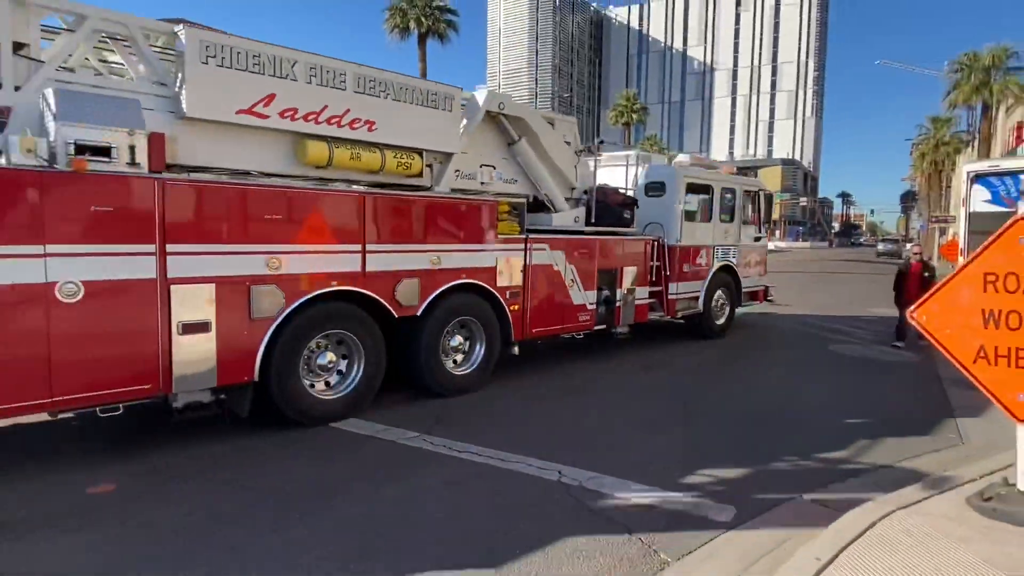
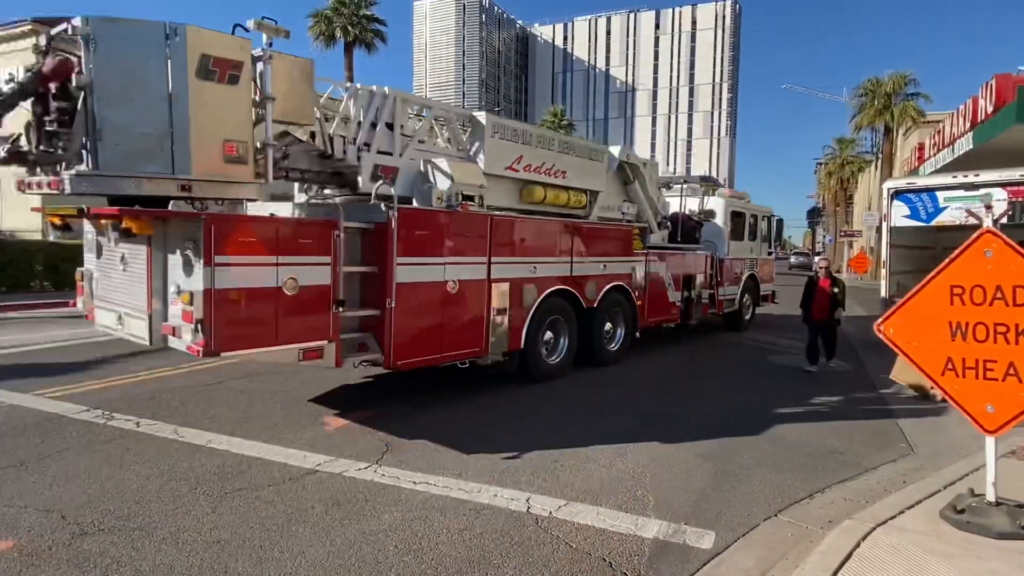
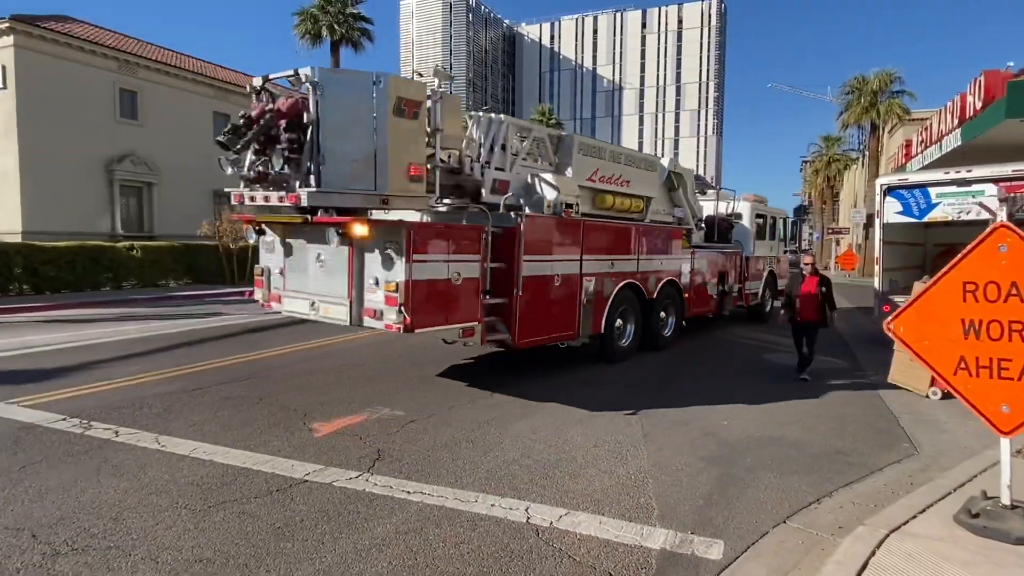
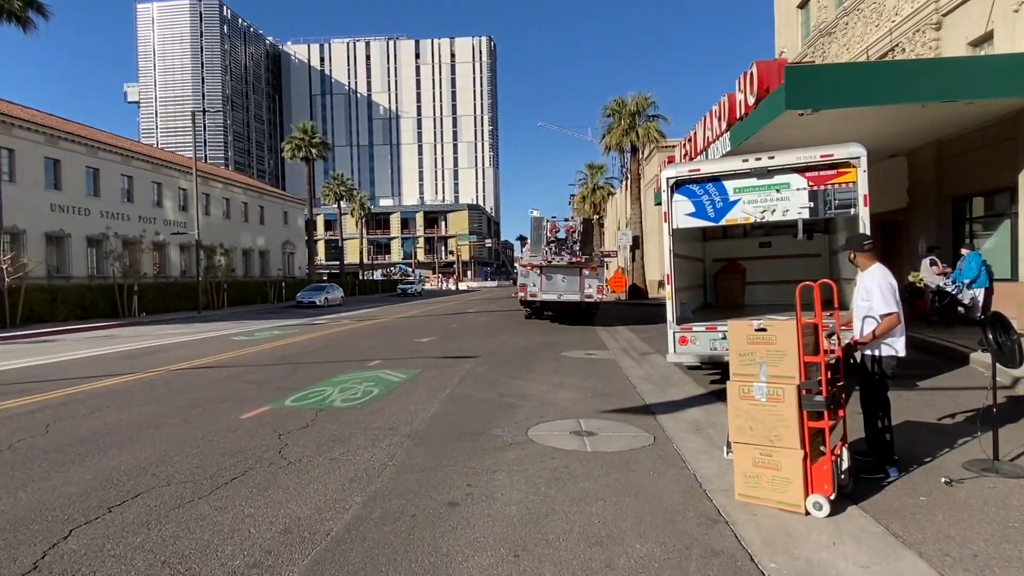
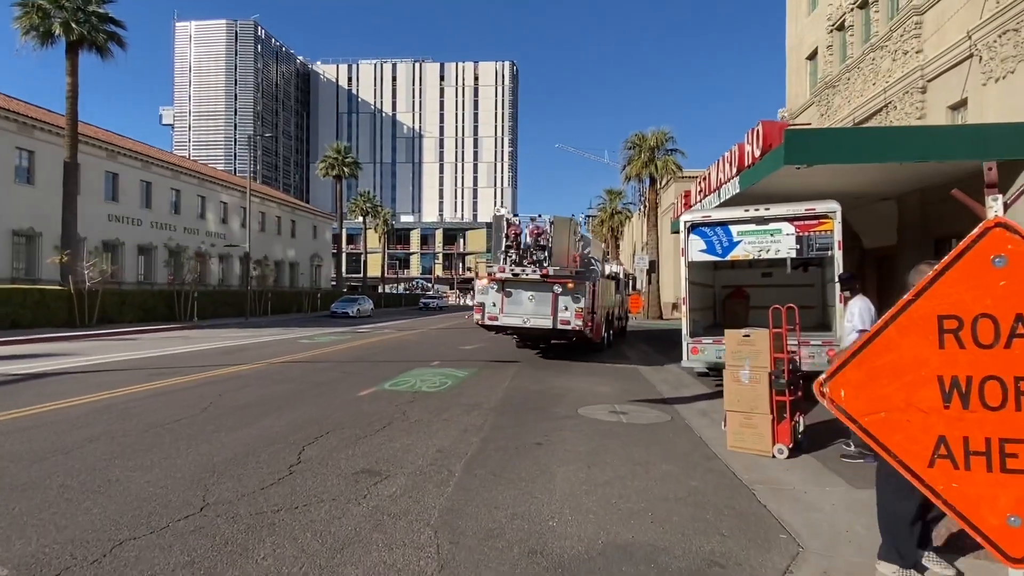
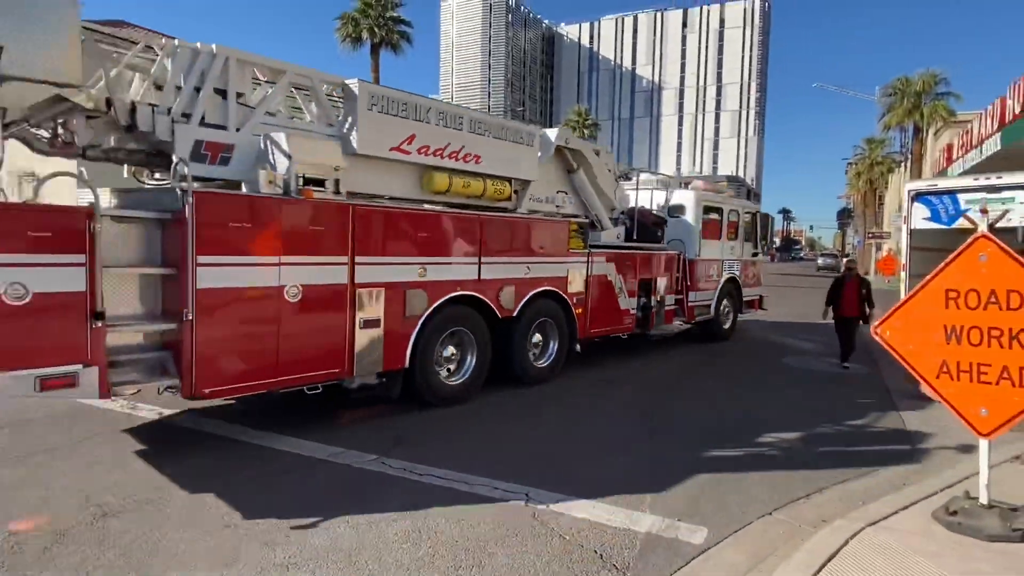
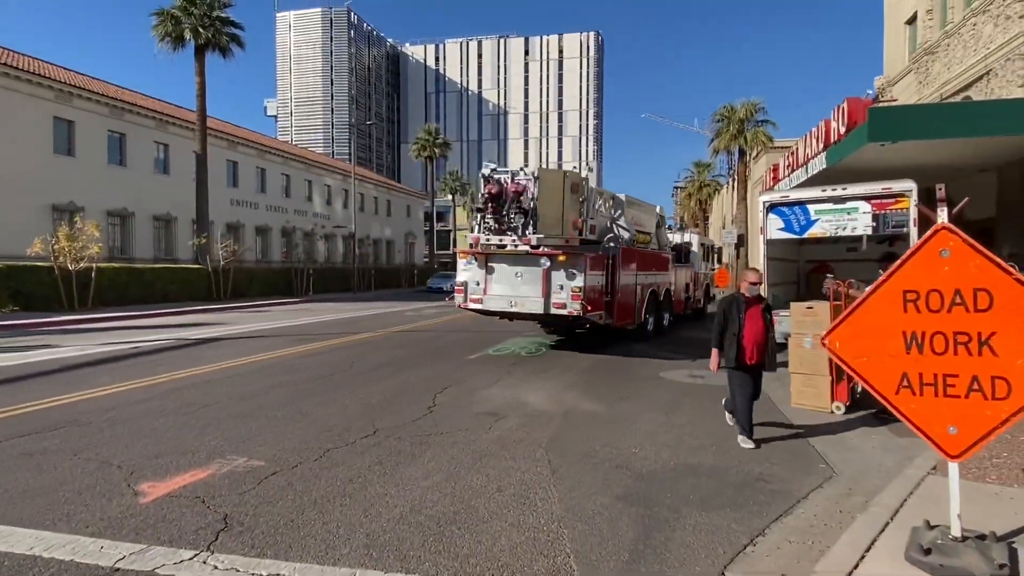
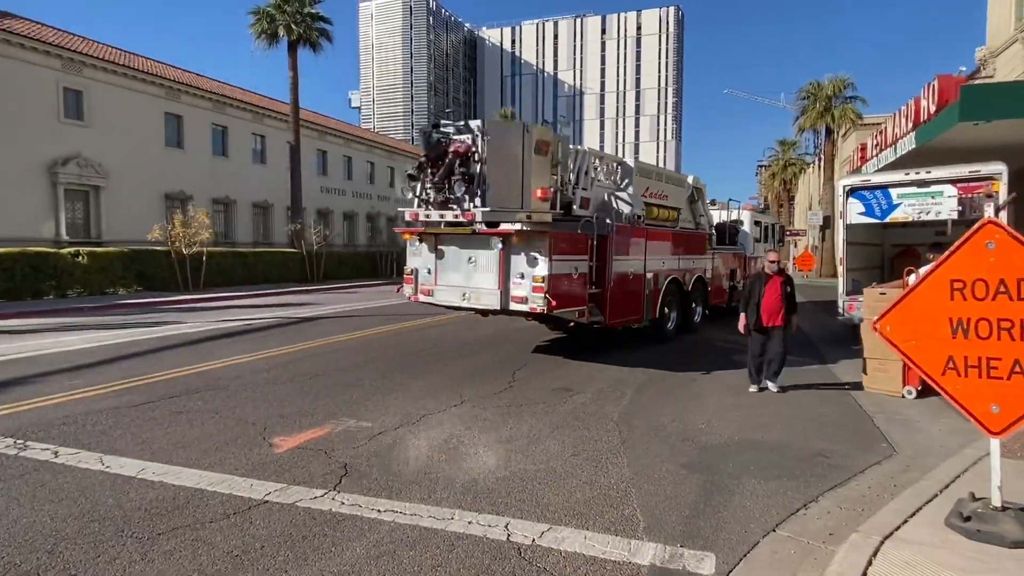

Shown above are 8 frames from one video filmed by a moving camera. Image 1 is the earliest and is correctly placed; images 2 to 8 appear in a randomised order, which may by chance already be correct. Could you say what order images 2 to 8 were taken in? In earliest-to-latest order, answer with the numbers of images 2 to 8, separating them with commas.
6, 2, 3, 8, 7, 5, 4
